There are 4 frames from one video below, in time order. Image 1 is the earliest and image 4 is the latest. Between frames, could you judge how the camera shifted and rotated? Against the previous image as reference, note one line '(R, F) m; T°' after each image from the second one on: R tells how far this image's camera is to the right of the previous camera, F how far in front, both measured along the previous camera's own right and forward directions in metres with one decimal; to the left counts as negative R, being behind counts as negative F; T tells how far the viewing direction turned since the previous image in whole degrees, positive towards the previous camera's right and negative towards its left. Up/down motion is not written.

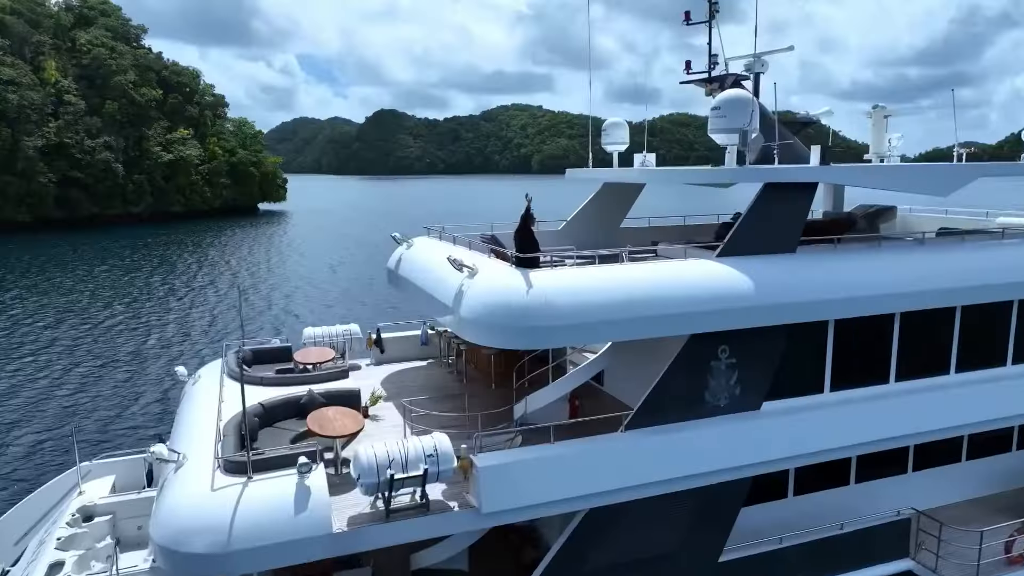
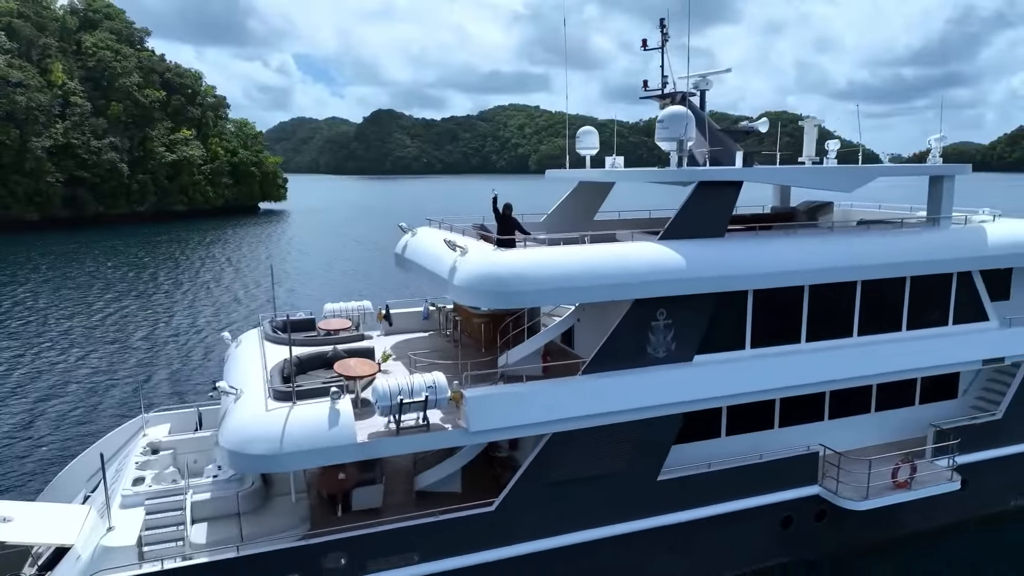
(+0.2, -2.0) m; 0°
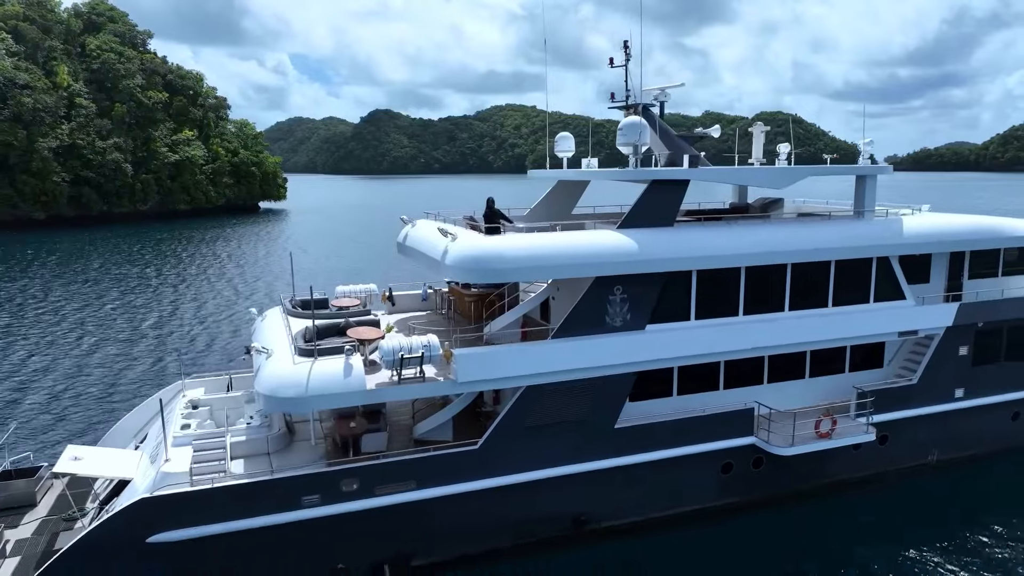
(+0.2, -1.9) m; 0°
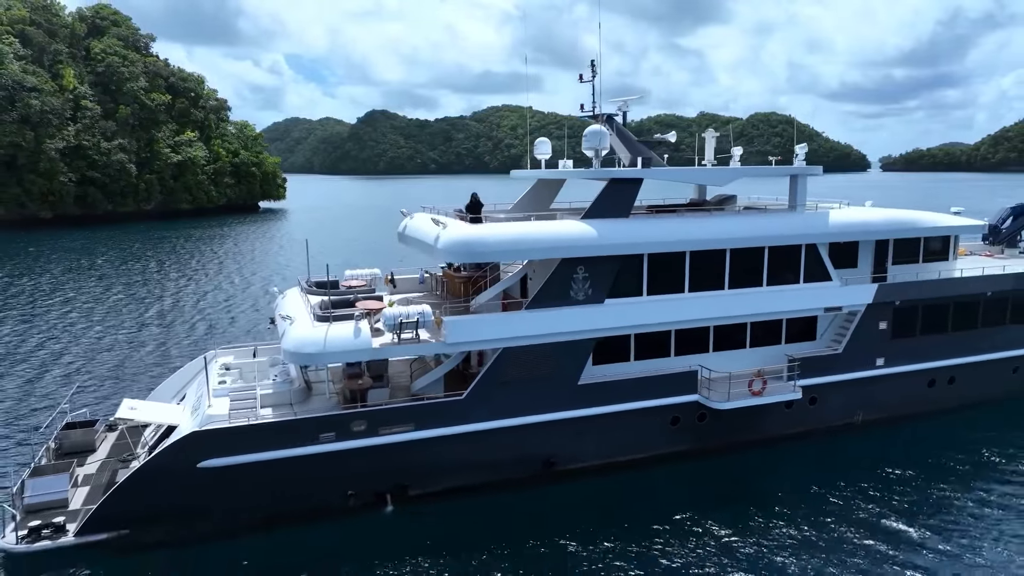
(+0.3, -2.3) m; 0°
